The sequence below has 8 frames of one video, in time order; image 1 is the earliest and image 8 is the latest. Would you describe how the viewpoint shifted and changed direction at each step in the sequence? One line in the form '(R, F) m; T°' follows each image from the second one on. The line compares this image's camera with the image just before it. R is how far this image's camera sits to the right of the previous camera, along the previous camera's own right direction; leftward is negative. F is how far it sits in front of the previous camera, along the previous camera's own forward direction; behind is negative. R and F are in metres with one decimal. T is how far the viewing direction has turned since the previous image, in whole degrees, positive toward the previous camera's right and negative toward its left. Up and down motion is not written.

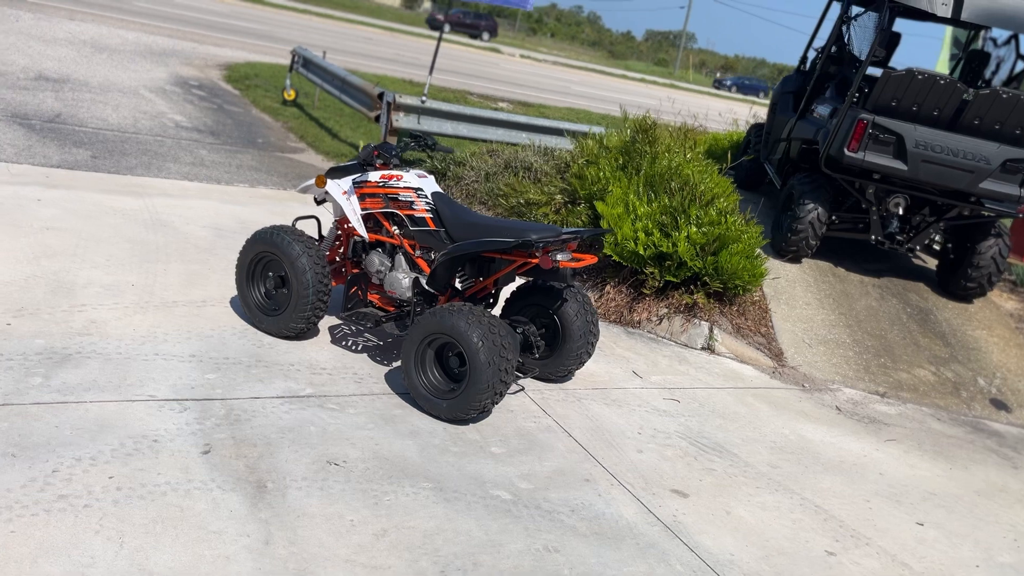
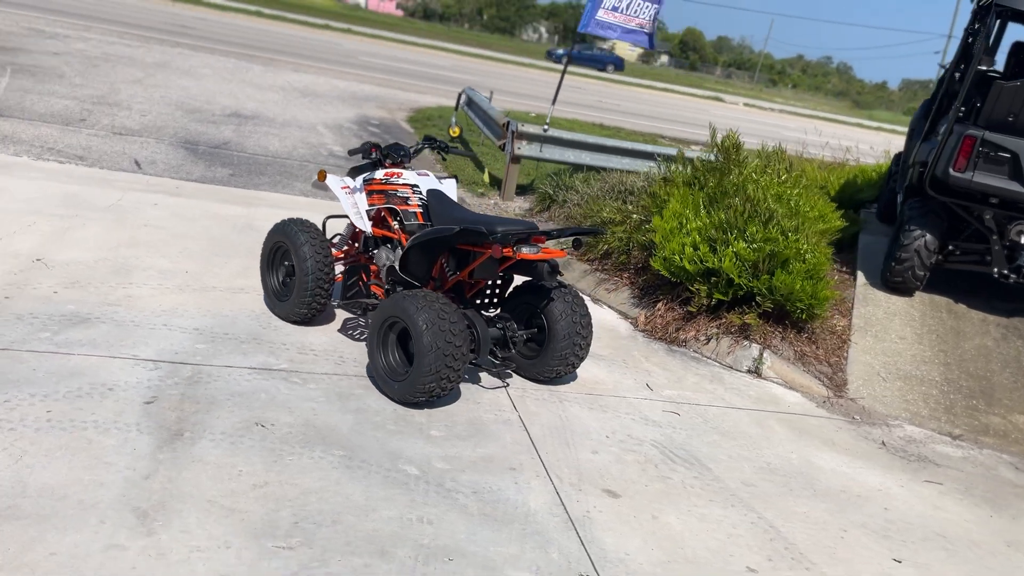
(+1.4, +0.1) m; -15°
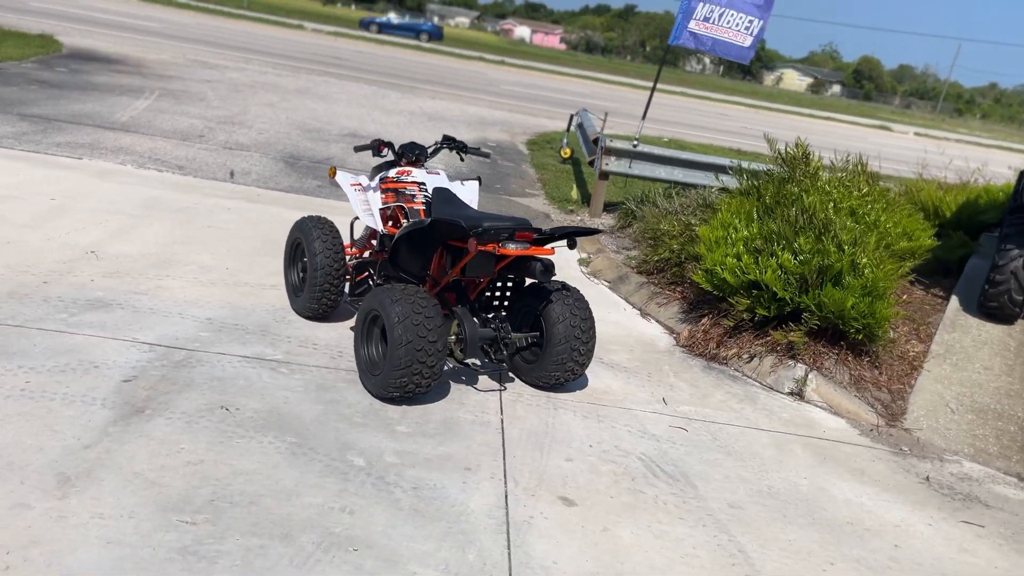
(+0.9, +0.2) m; -10°
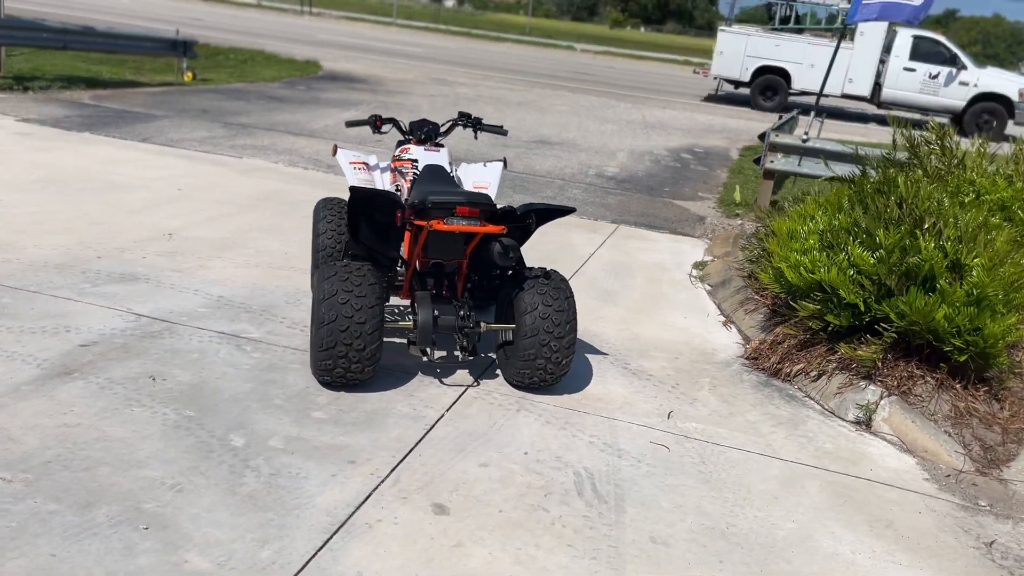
(+1.5, +0.8) m; -18°
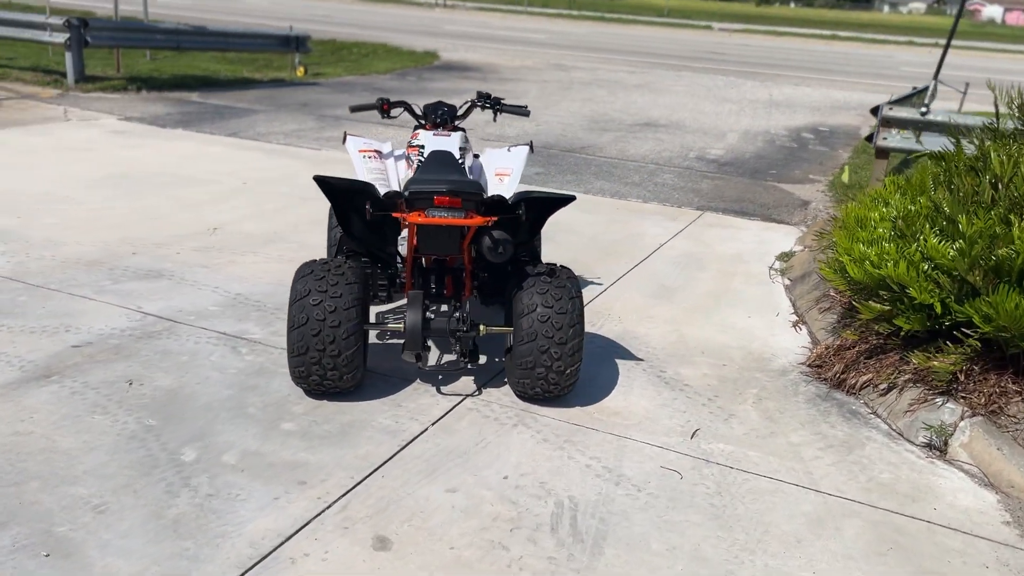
(+0.6, +0.5) m; -9°
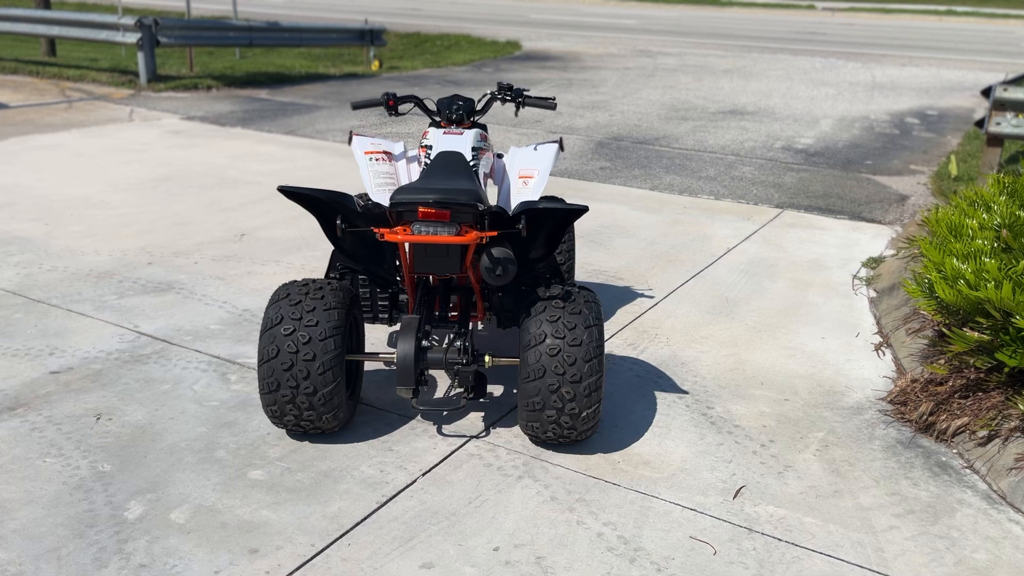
(+0.3, +0.6) m; -6°
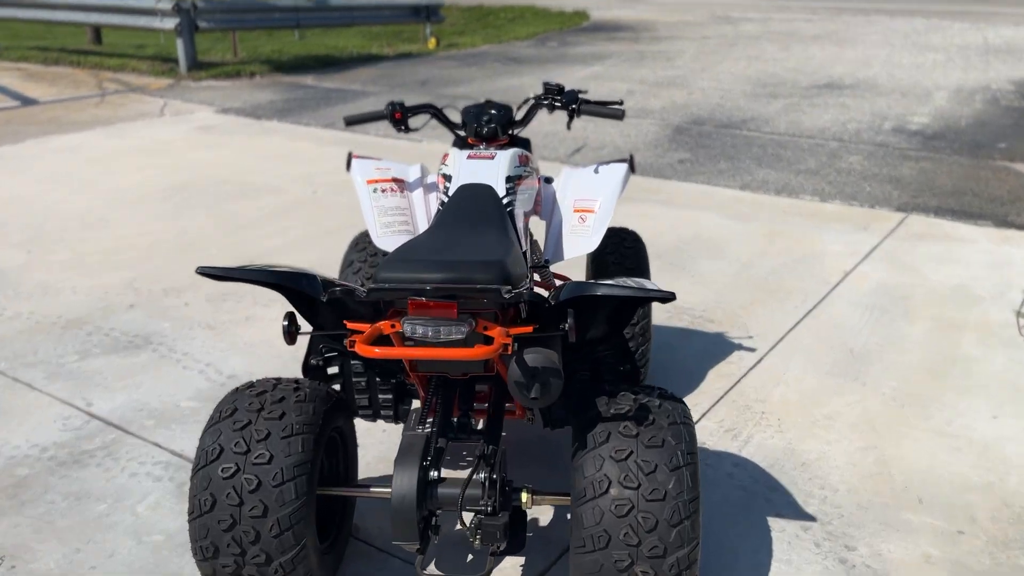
(+0.1, +1.1) m; -5°
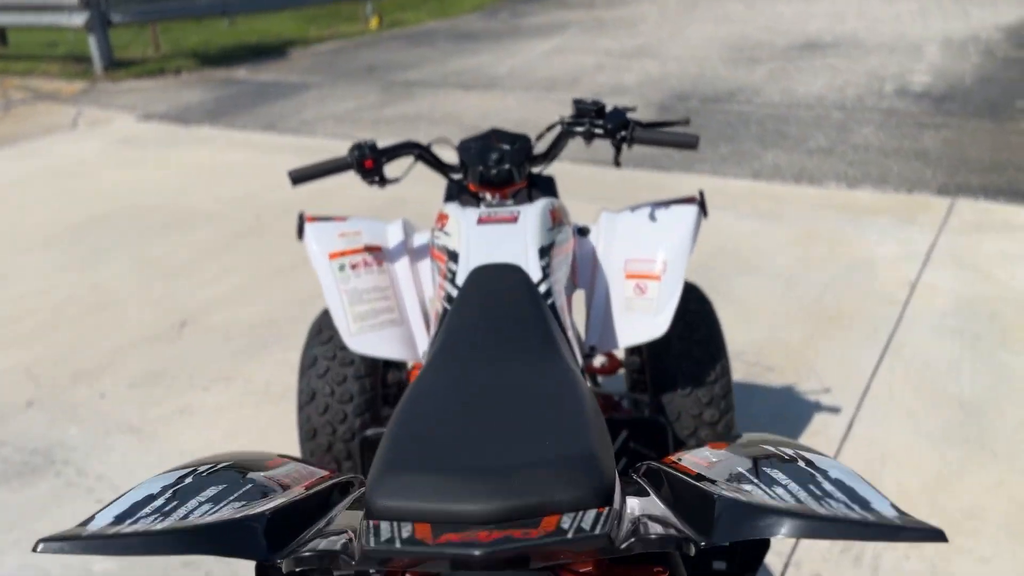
(-0.2, +0.9) m; +3°
